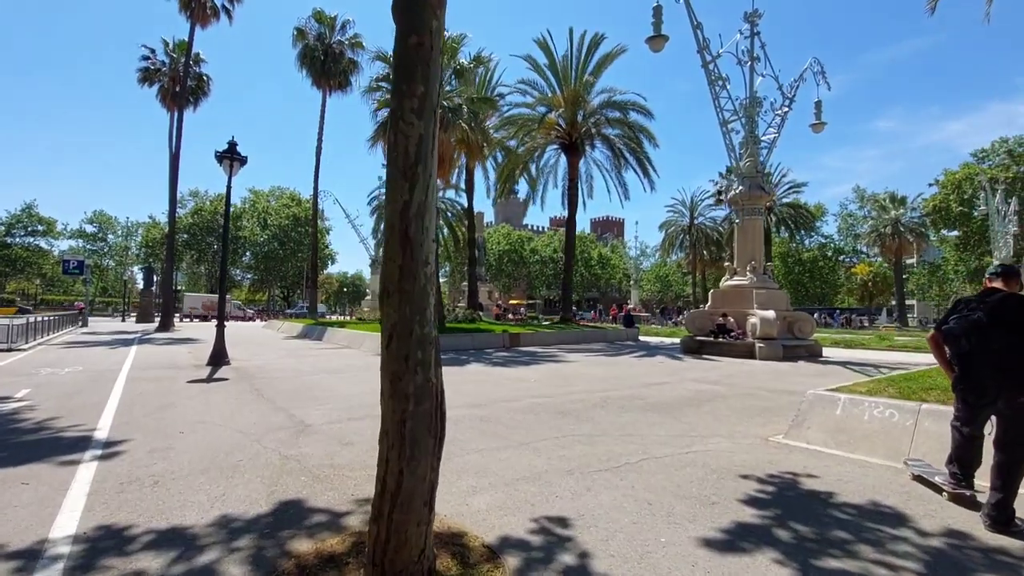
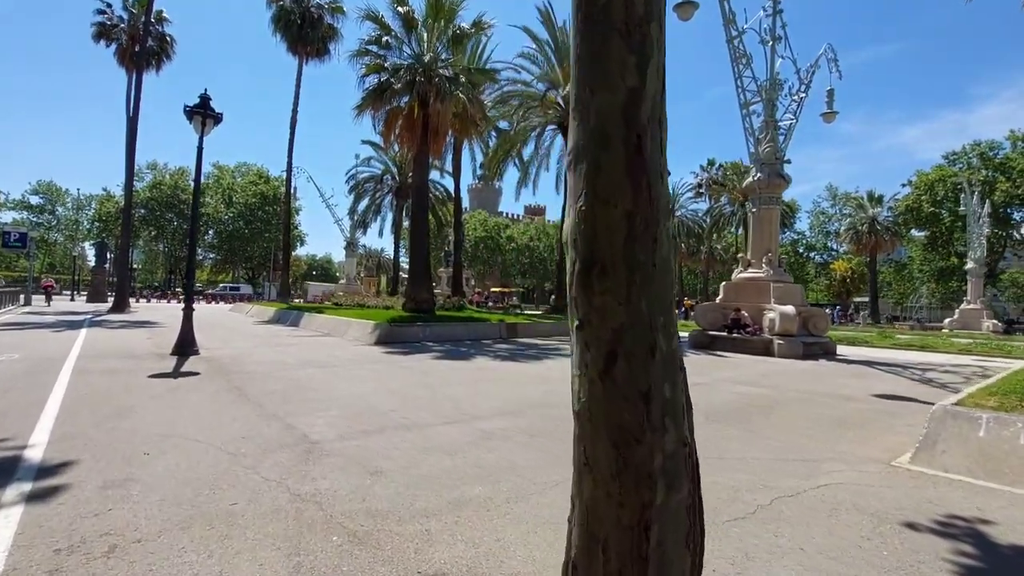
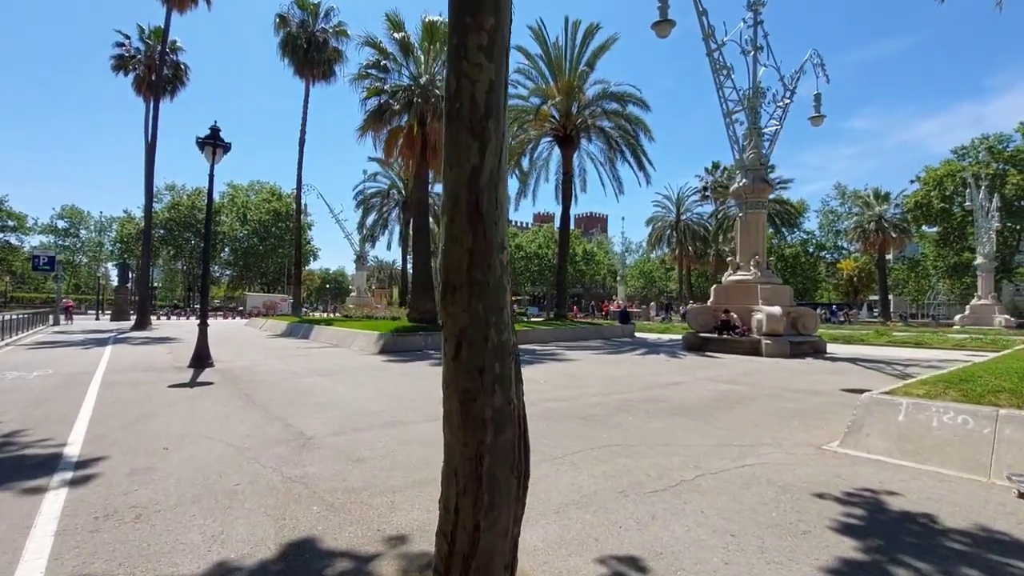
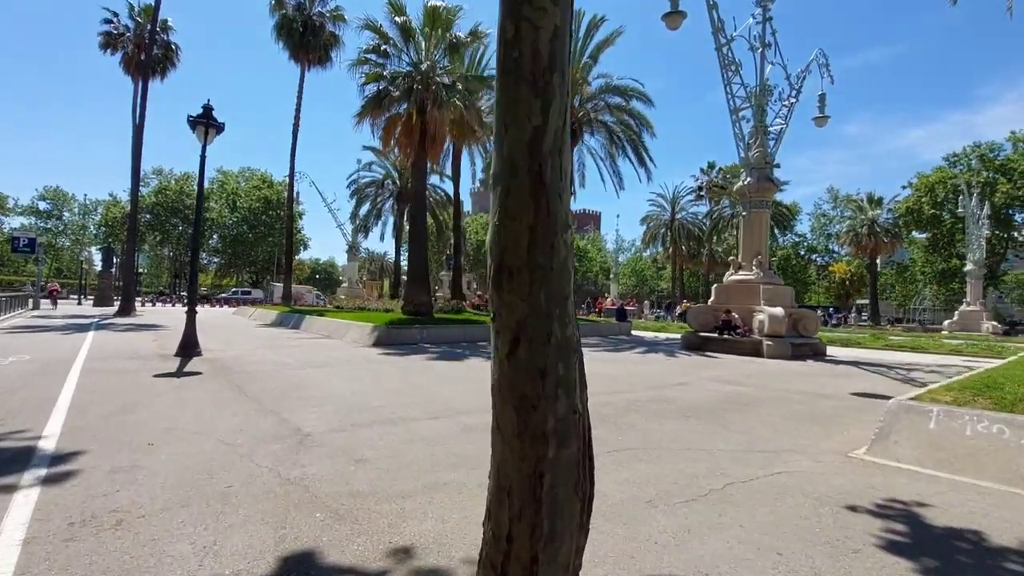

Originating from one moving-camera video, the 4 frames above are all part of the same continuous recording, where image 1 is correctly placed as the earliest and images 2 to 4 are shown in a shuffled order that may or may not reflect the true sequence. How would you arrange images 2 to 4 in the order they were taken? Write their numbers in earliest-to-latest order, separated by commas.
3, 4, 2
